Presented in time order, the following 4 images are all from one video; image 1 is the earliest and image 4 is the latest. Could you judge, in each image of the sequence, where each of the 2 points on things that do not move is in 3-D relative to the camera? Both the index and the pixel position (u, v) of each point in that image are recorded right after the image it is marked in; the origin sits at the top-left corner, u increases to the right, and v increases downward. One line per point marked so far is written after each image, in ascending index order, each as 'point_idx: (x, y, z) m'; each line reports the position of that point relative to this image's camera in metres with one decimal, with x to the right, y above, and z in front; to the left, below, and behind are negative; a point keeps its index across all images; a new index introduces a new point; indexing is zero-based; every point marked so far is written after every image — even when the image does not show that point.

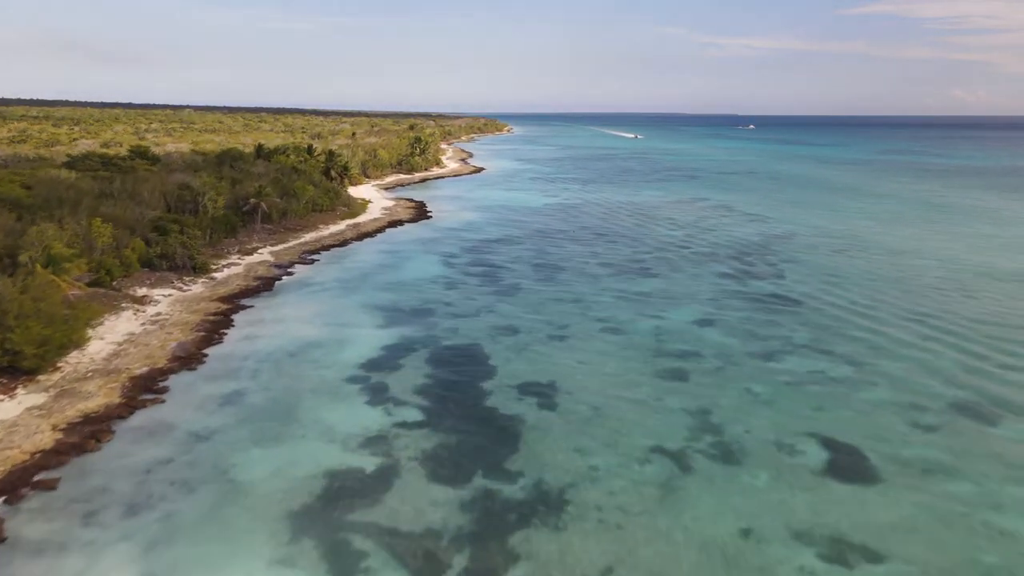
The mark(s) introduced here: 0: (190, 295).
0: (-8.8, -0.2, +19.6) m
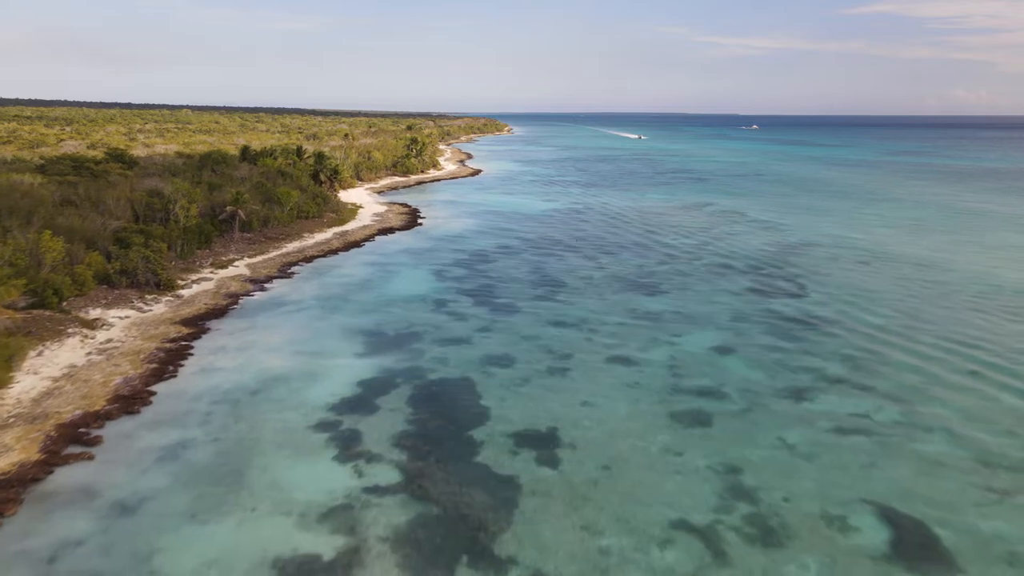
0: (-8.9, -0.7, +17.6) m
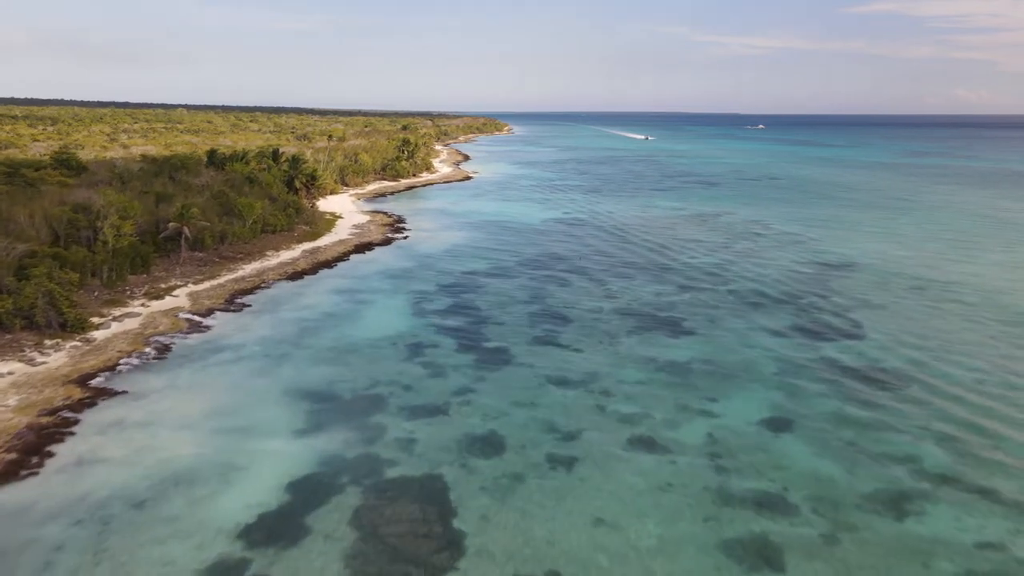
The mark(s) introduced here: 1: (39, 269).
0: (-9.1, -1.6, +13.8) m
1: (-10.9, +0.4, +16.5) m
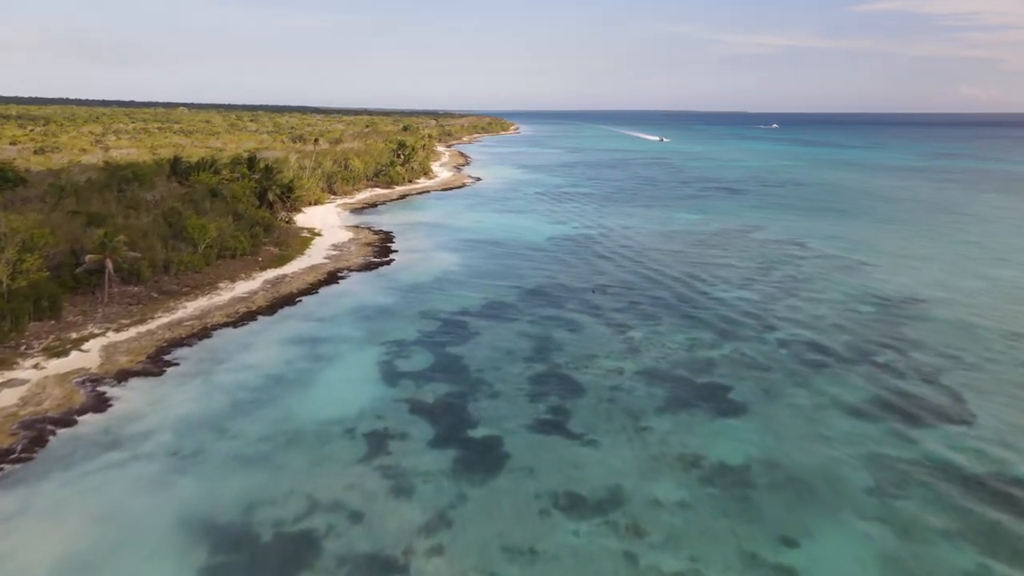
0: (-9.2, -2.8, +9.8) m
1: (-10.9, -0.8, +12.5) m
